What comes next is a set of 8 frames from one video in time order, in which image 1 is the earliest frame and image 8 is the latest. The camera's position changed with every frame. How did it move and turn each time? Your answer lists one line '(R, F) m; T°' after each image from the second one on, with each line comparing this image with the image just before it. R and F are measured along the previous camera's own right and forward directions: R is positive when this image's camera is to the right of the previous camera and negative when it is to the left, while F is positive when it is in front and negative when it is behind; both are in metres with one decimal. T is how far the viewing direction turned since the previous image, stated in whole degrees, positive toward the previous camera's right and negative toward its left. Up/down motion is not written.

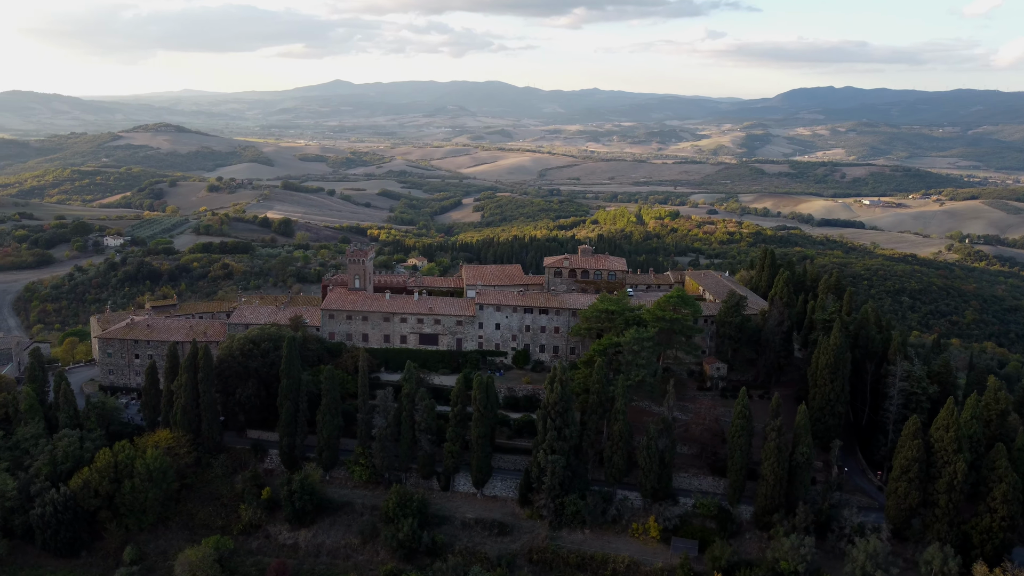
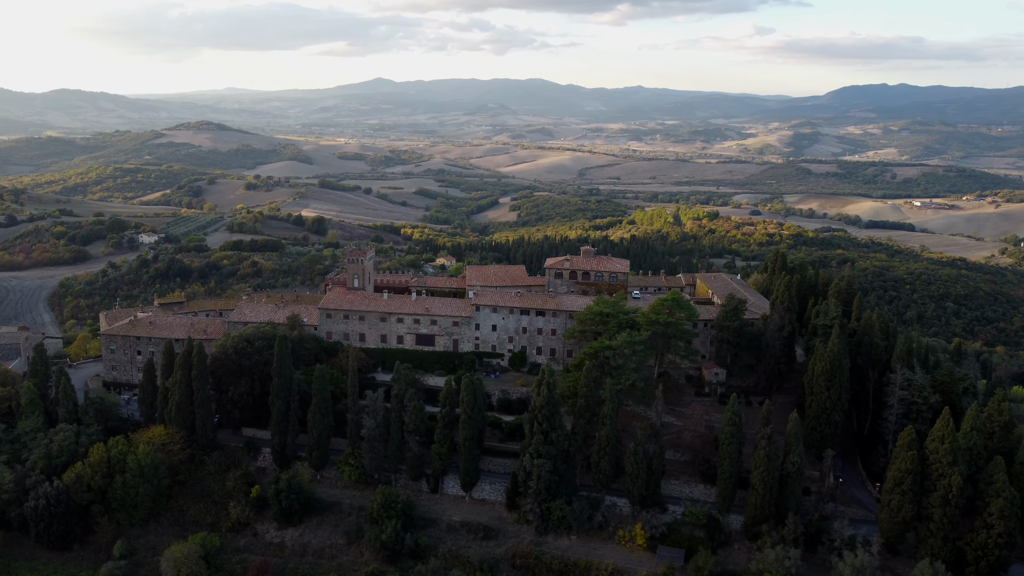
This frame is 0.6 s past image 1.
(+2.2, +0.5) m; -3°
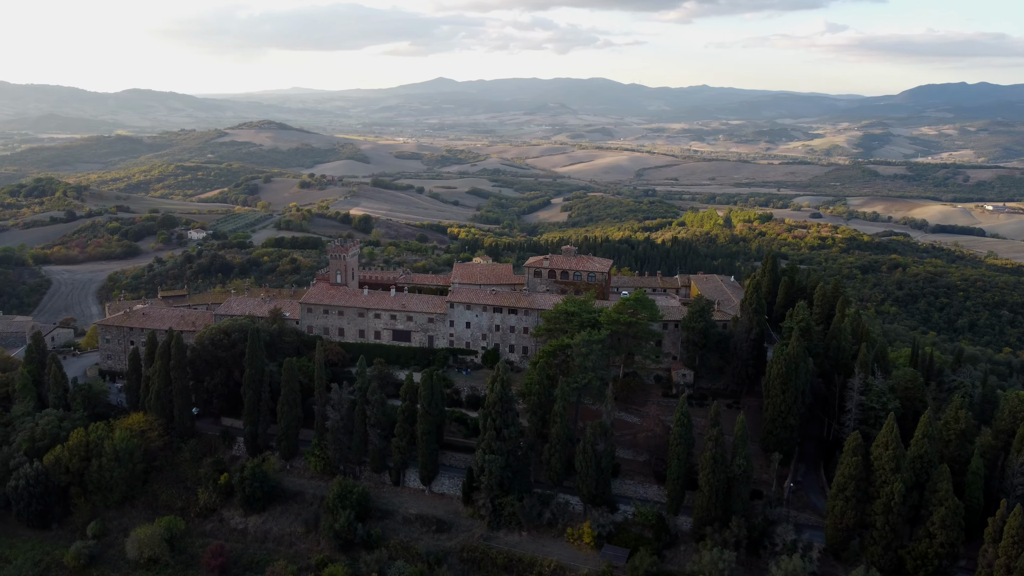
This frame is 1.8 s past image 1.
(+4.5, -0.2) m; -4°
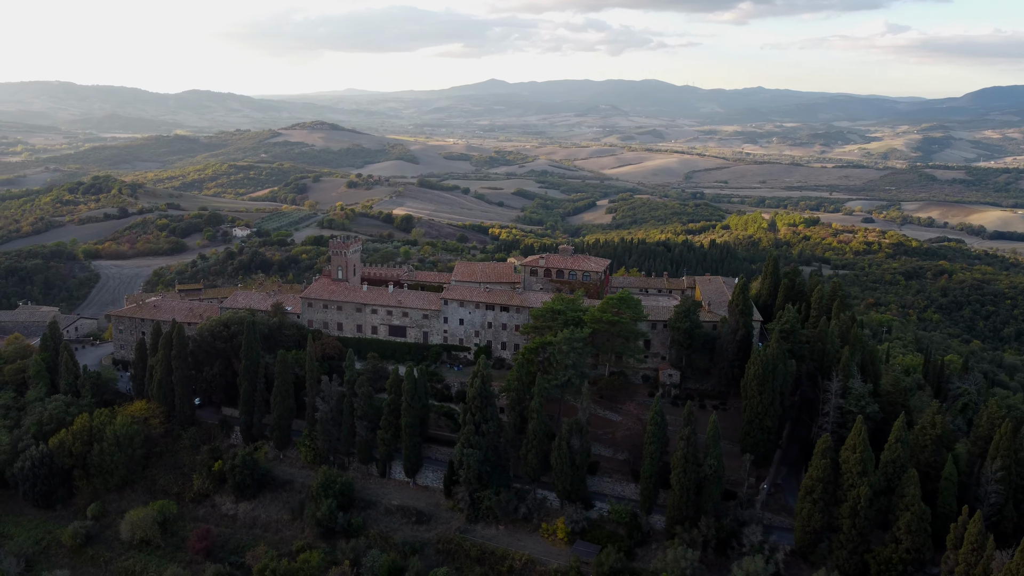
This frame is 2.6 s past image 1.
(+3.0, -0.5) m; -3°
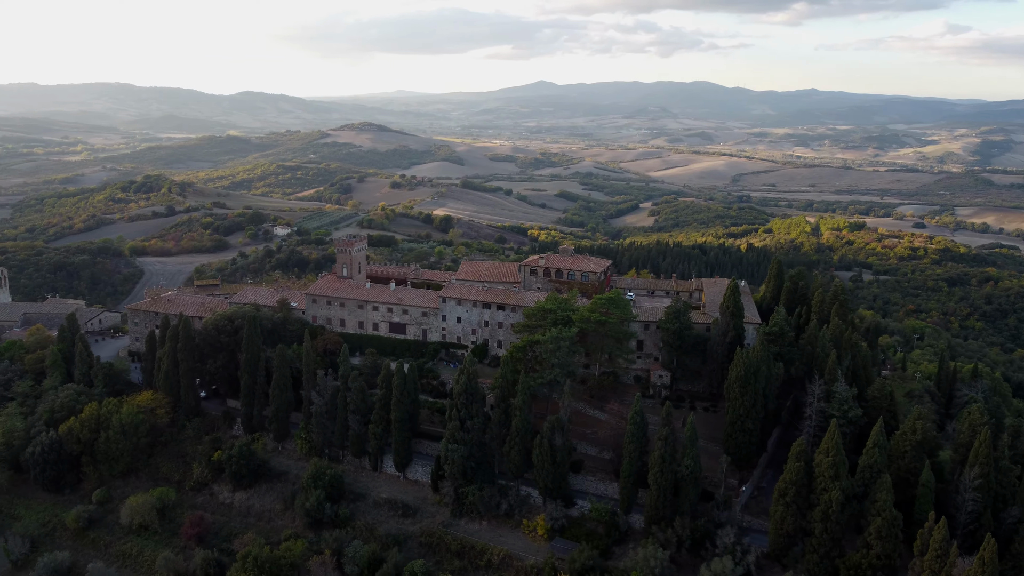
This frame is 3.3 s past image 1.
(+2.7, -0.4) m; -3°
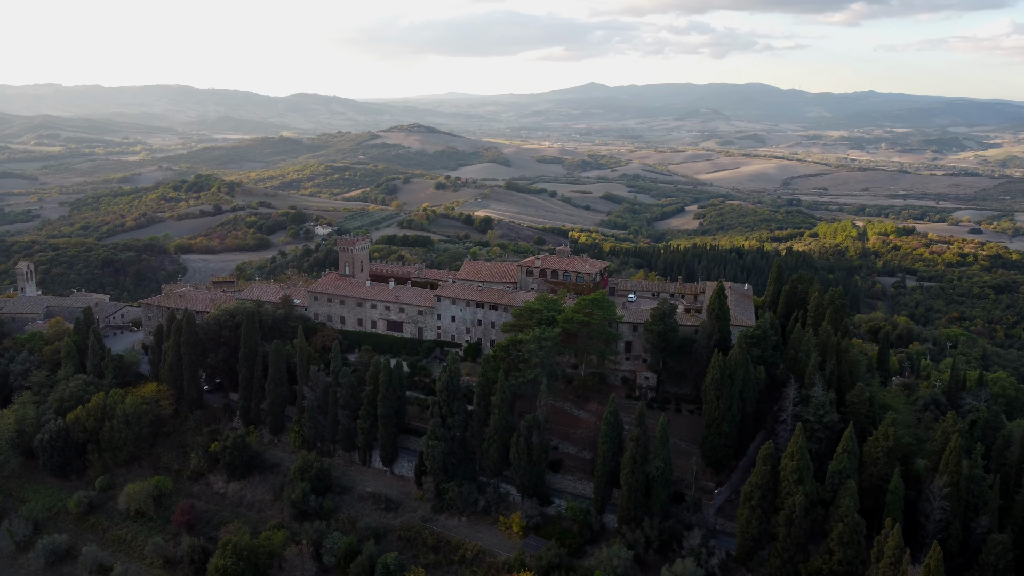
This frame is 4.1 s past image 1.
(+3.0, -0.4) m; -3°
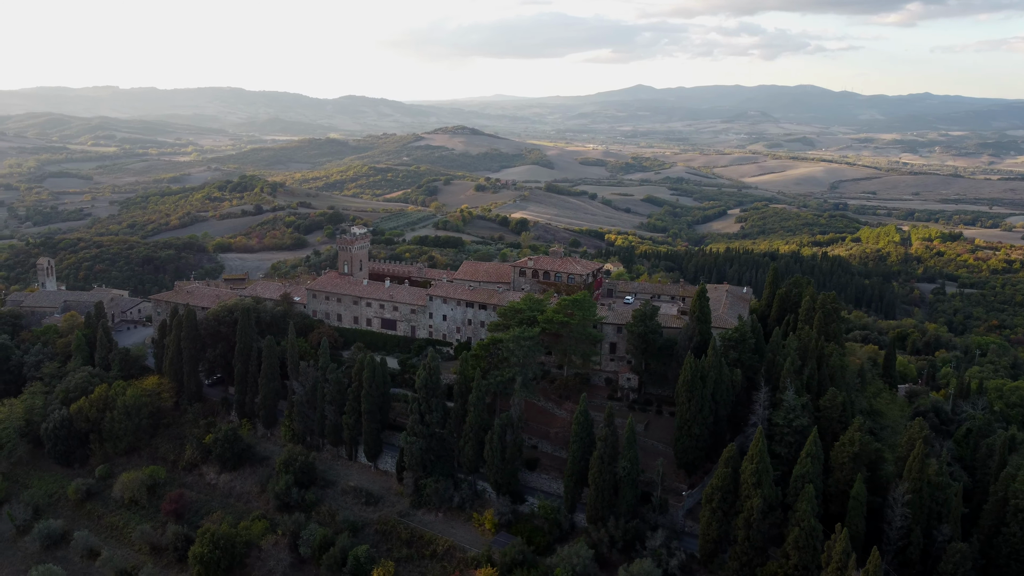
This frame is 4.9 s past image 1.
(+3.0, -0.3) m; -3°
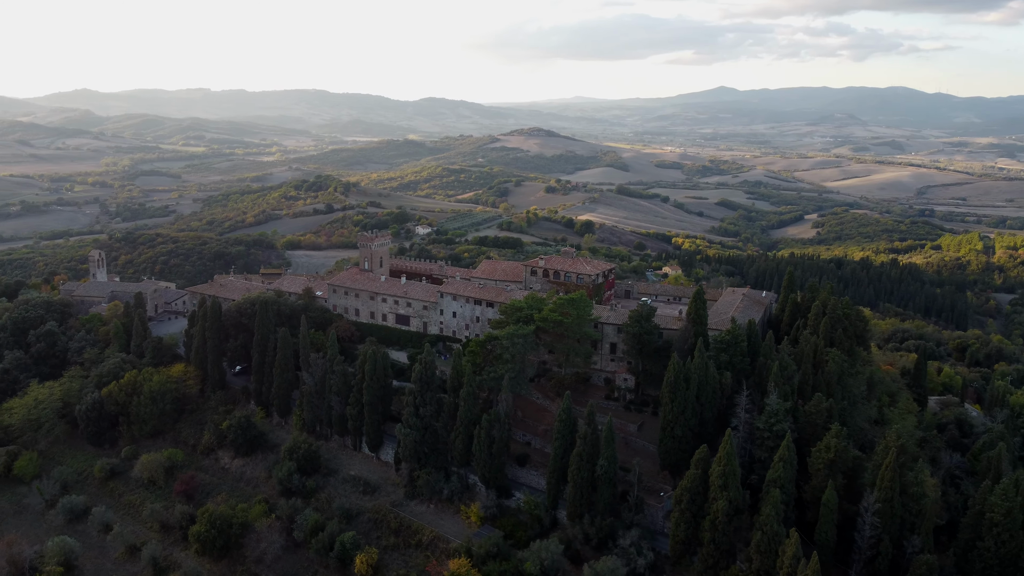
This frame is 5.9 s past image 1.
(+3.8, -0.4) m; -5°
